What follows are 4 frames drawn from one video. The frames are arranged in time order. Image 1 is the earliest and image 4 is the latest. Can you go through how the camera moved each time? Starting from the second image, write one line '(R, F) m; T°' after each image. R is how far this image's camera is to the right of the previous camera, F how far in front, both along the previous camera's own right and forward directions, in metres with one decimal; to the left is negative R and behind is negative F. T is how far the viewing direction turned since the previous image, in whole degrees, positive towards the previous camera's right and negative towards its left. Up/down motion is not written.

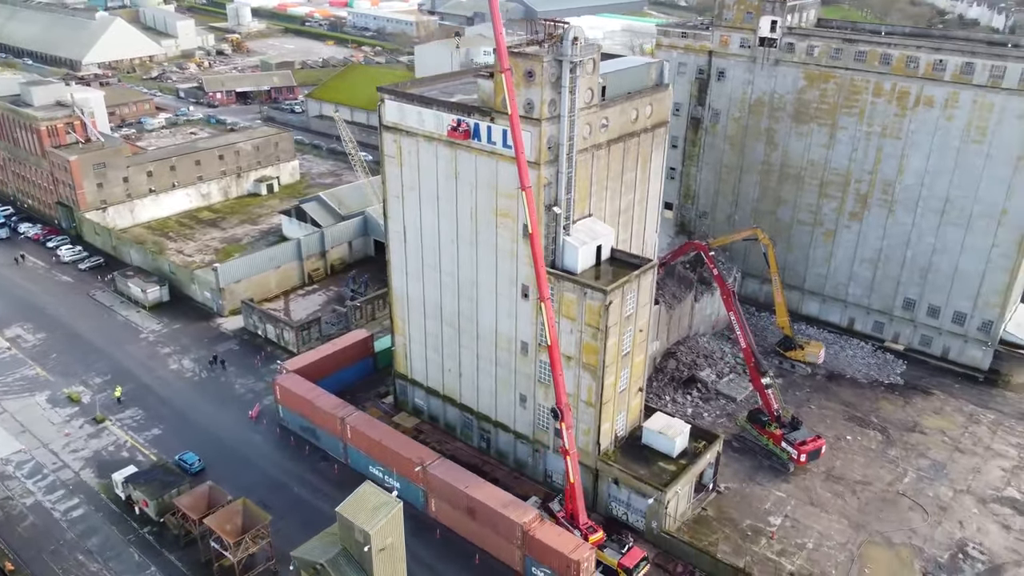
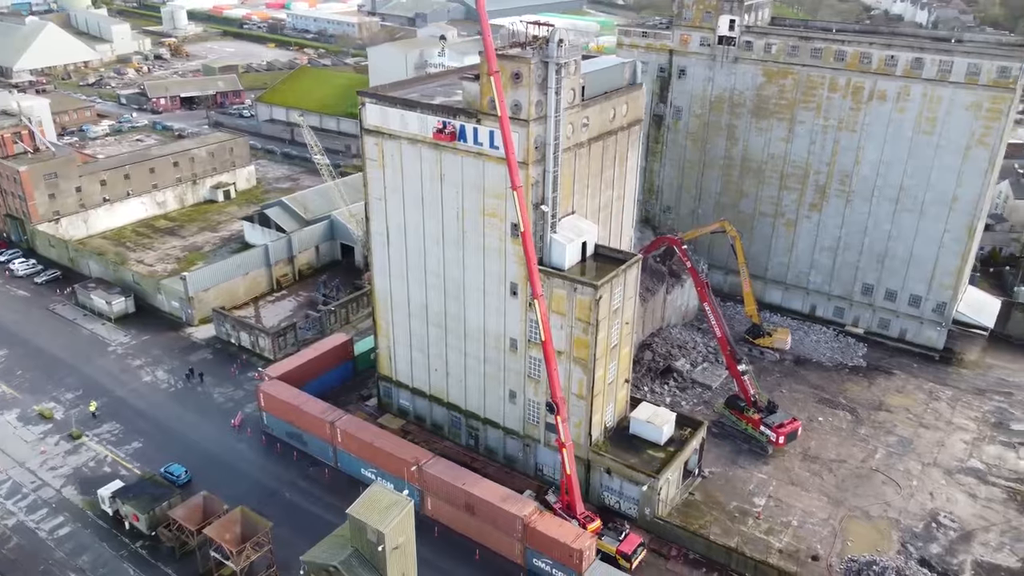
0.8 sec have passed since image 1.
(-2.1, -0.5) m; +4°
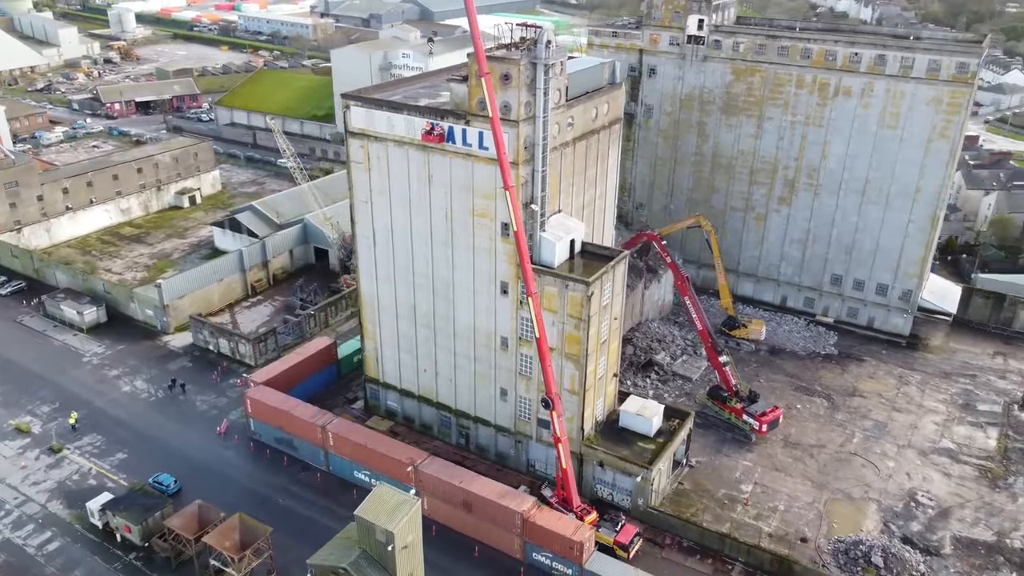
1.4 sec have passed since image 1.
(-1.6, -0.4) m; +3°
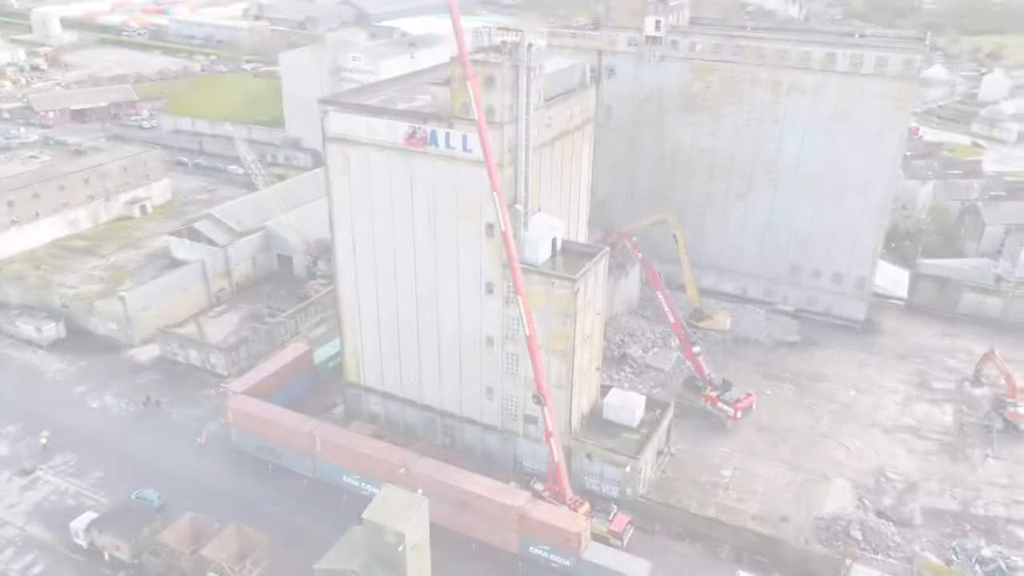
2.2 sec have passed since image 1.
(-2.1, -0.5) m; +4°
